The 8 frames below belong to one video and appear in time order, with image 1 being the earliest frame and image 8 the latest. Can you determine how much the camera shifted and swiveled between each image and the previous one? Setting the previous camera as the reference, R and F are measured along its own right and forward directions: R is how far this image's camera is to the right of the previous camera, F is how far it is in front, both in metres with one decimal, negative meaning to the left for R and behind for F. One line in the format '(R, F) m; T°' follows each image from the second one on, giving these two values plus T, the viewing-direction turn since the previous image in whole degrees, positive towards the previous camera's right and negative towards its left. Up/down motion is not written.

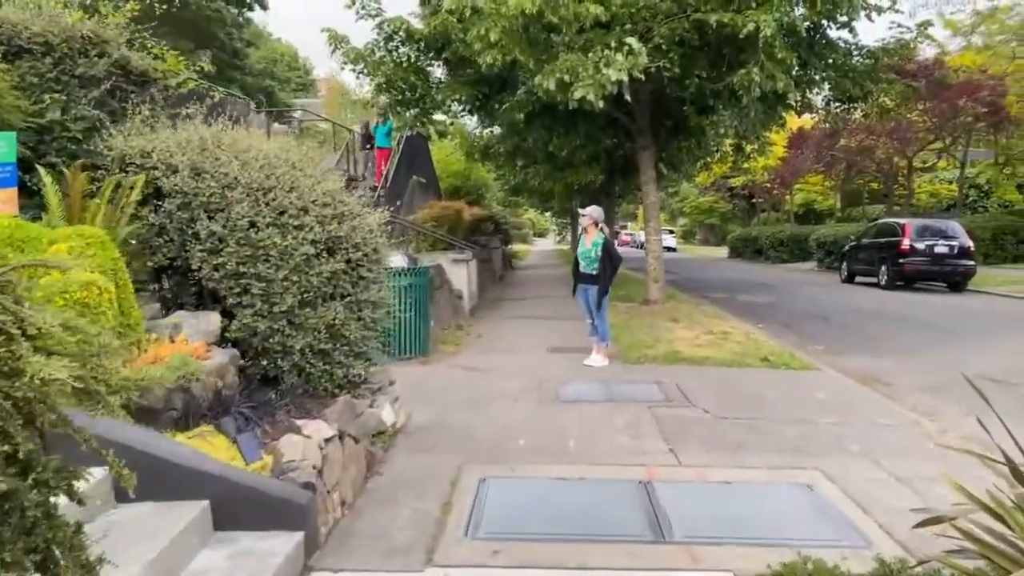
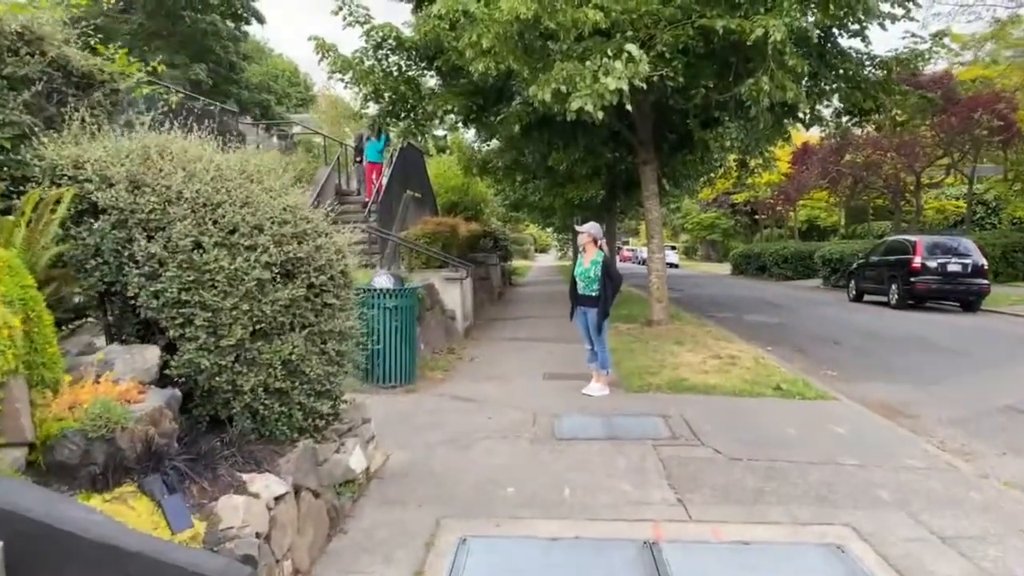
(+0.1, +0.7) m; 0°
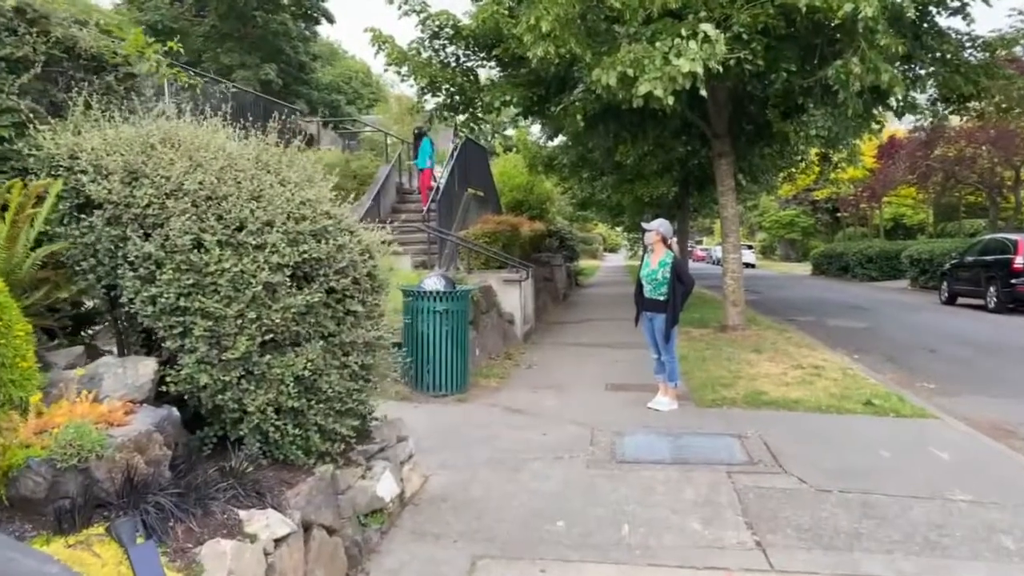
(+0.1, +0.7) m; -5°
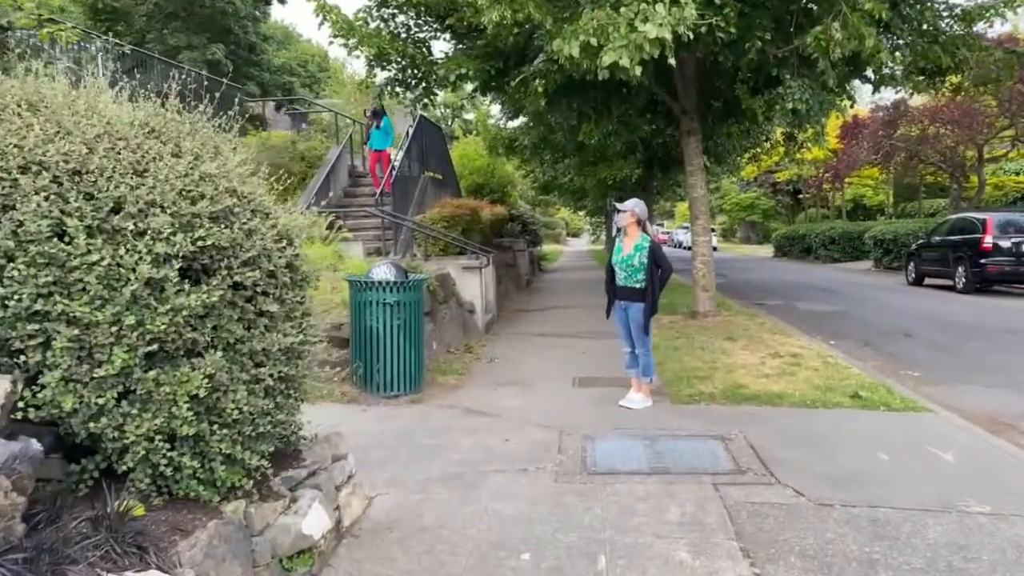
(+0.1, +0.8) m; +2°
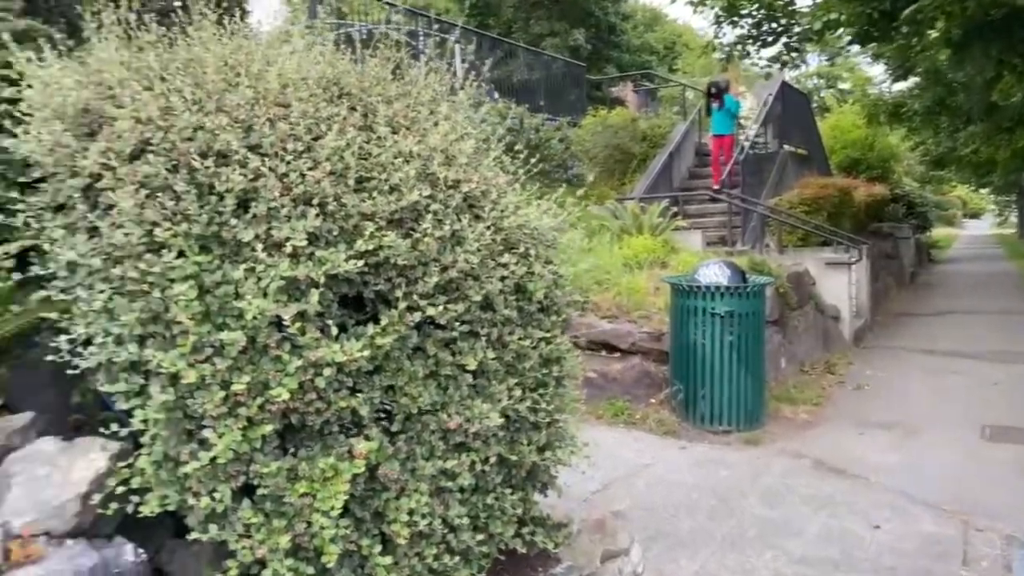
(0.0, +1.6) m; -24°
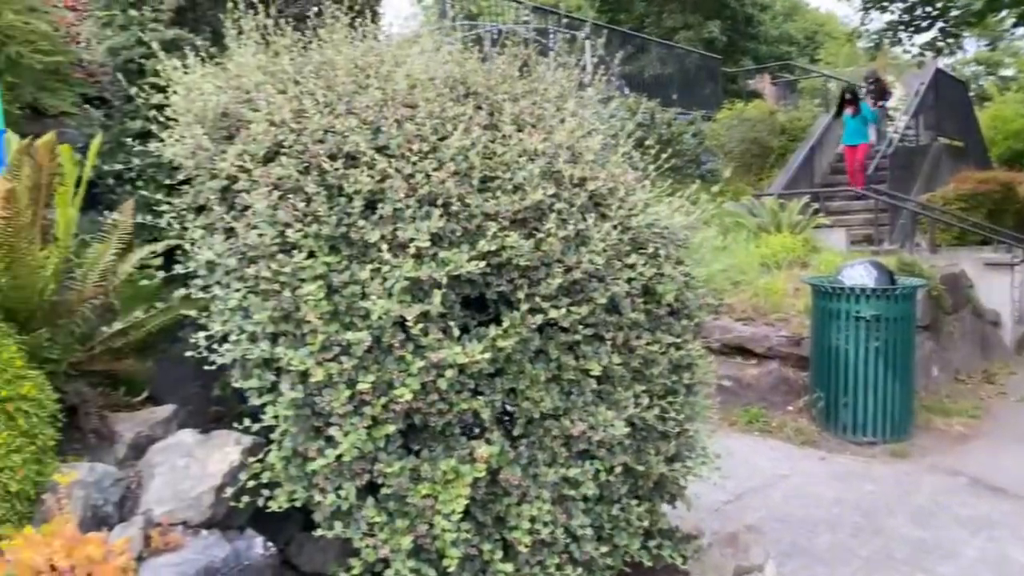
(0.0, +0.1) m; -9°
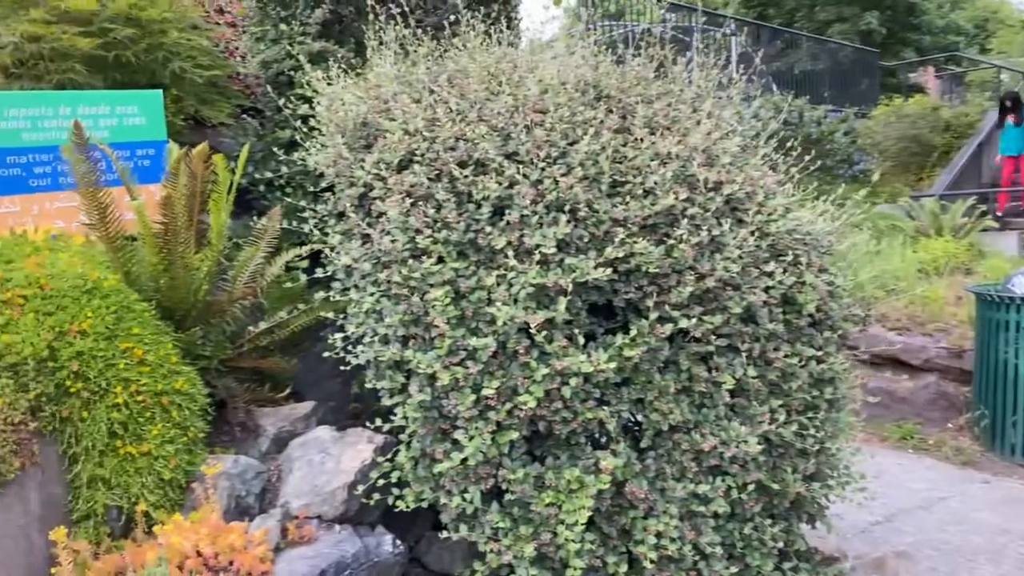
(0.0, 0.0) m; -9°
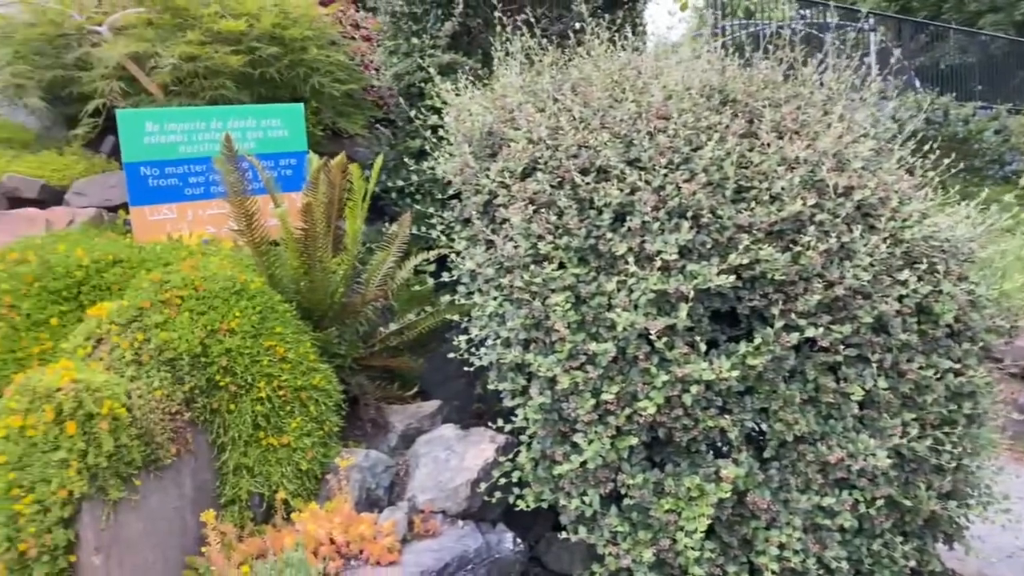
(0.0, 0.0) m; -8°
